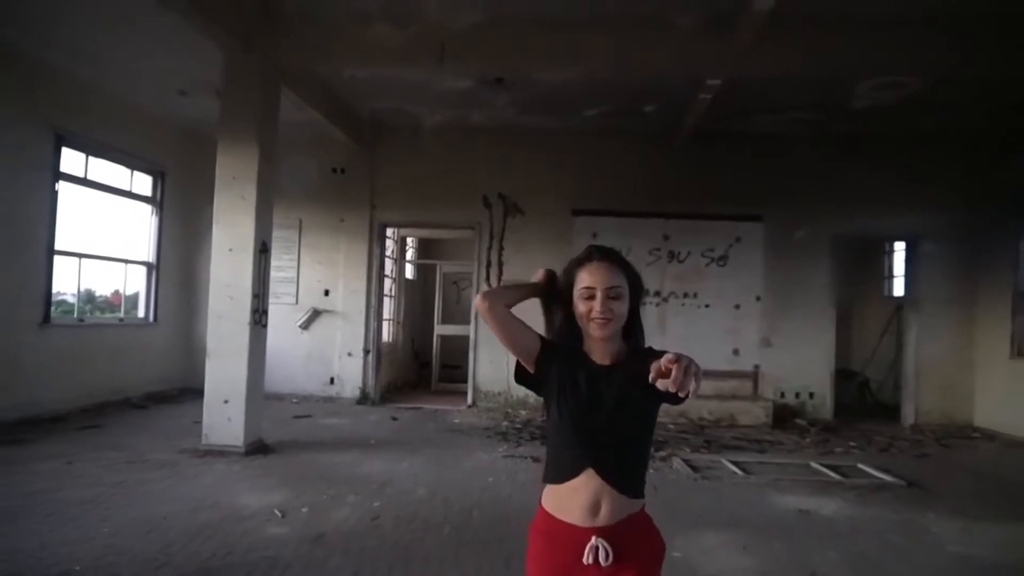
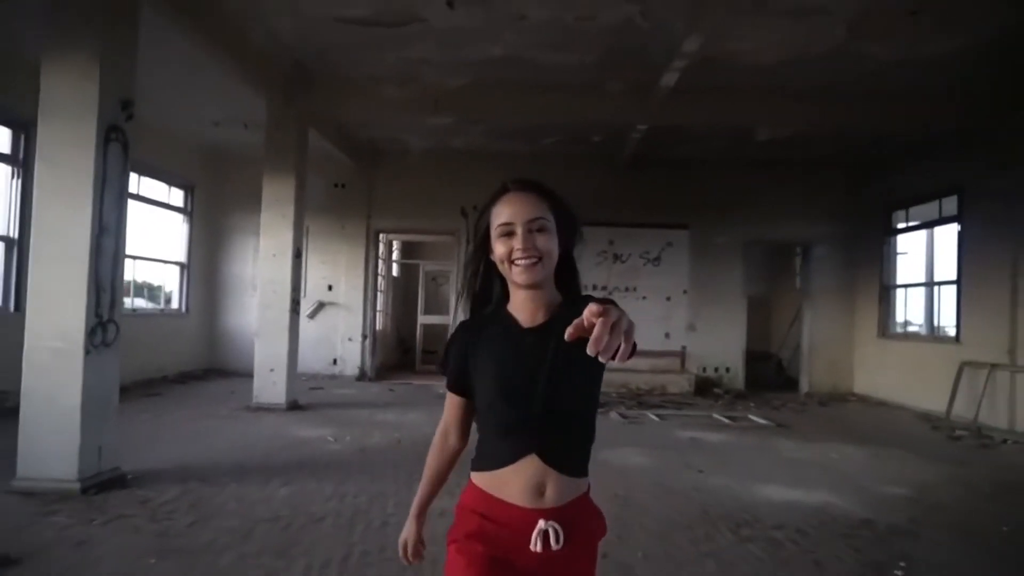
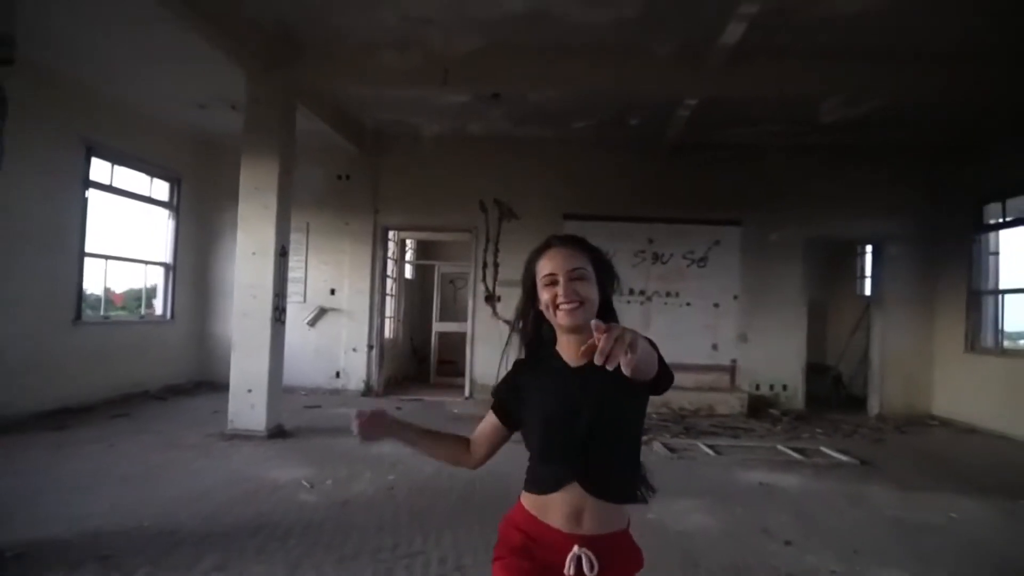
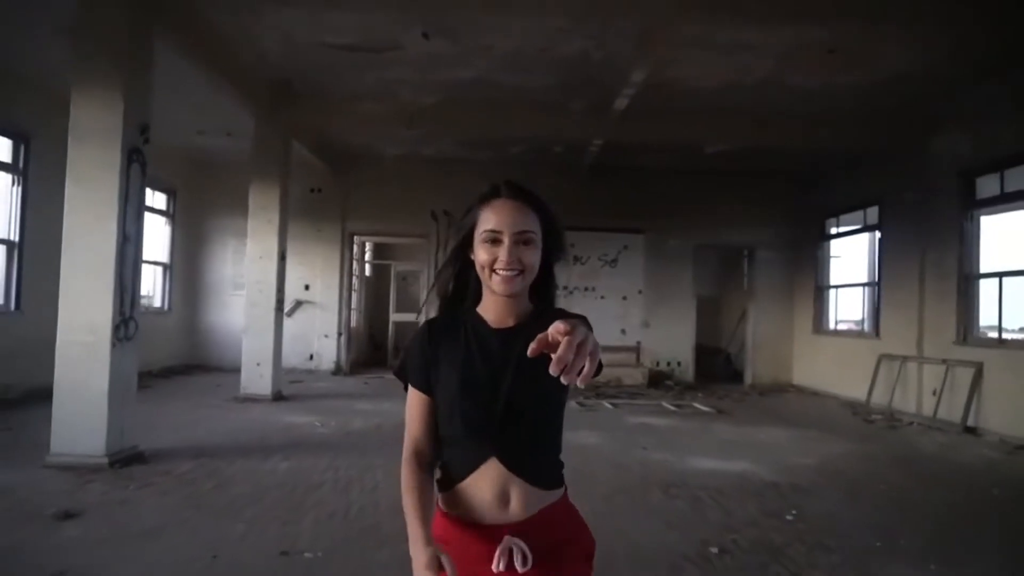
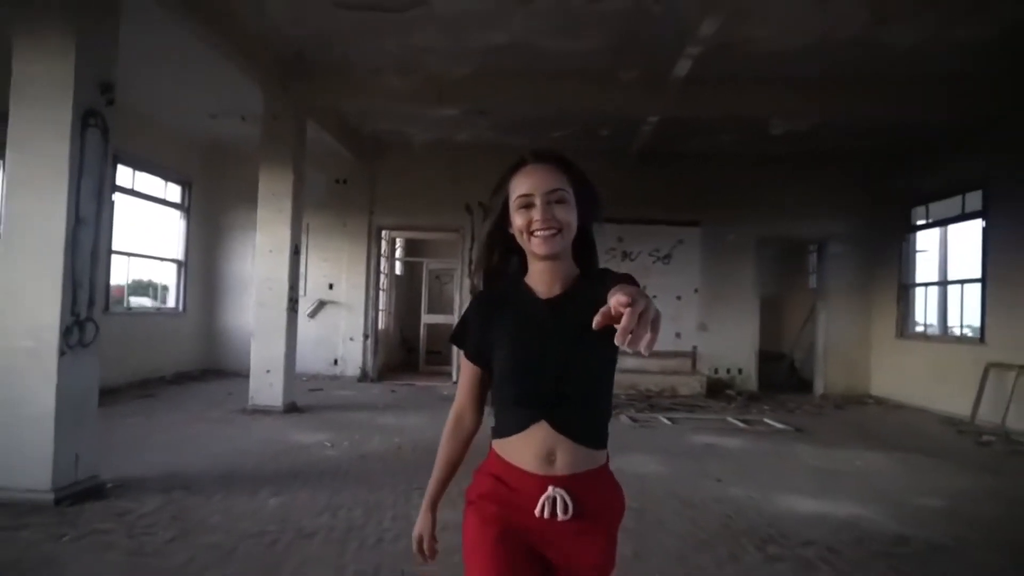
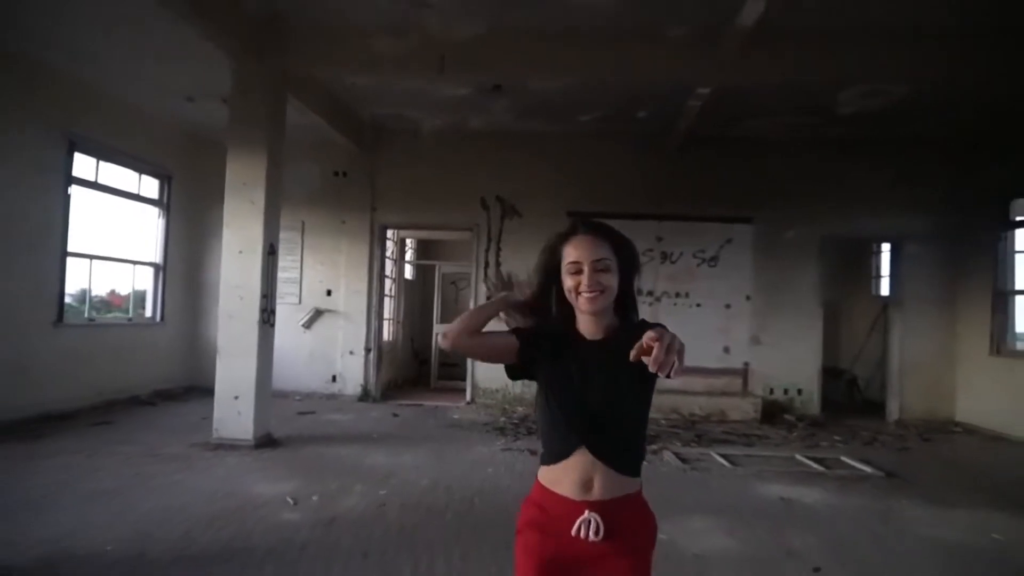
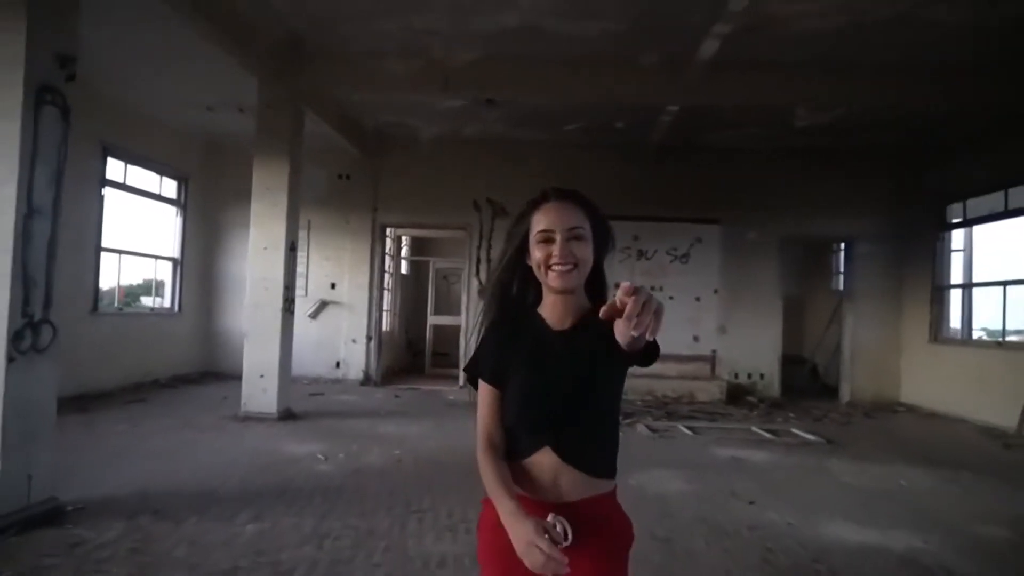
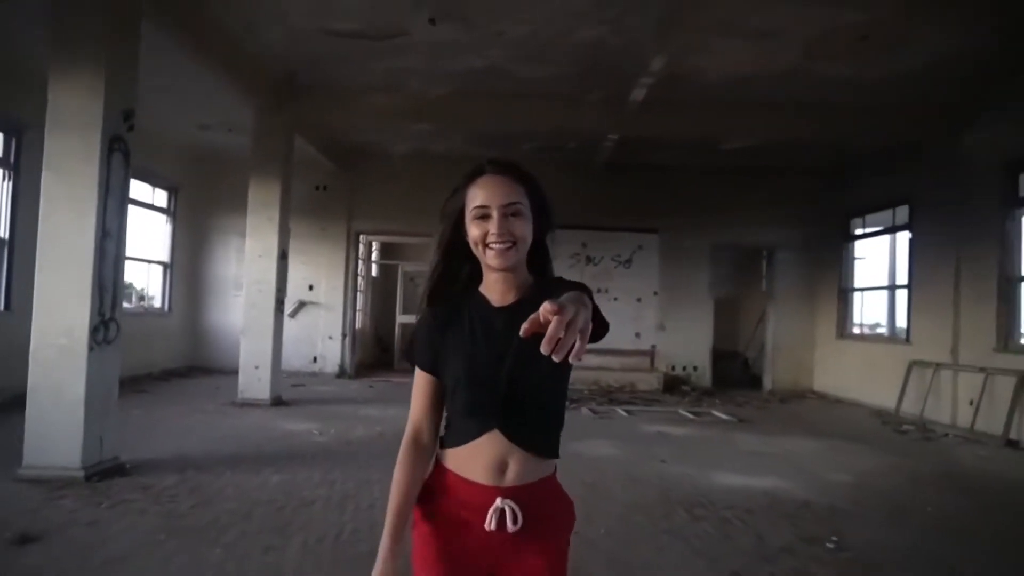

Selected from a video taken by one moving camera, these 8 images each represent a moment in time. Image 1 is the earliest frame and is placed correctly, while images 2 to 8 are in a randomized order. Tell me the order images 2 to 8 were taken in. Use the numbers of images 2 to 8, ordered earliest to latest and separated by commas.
6, 3, 7, 5, 2, 8, 4
